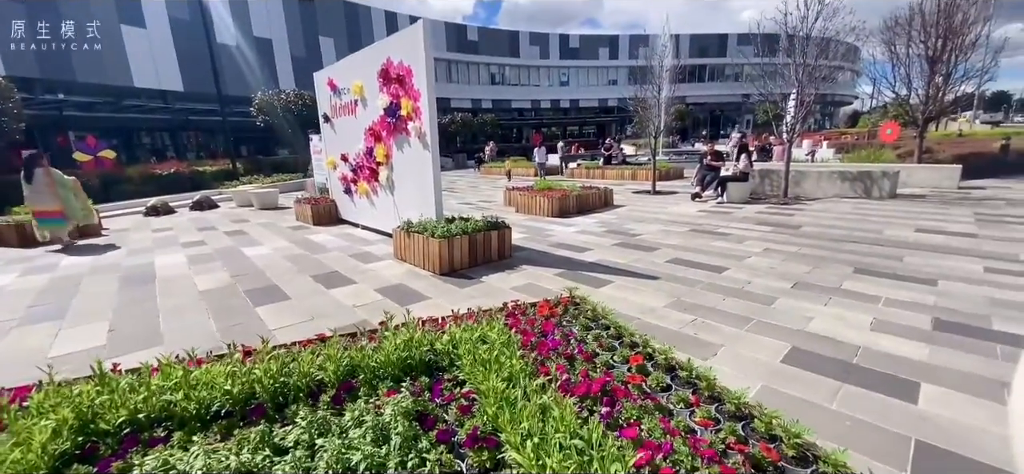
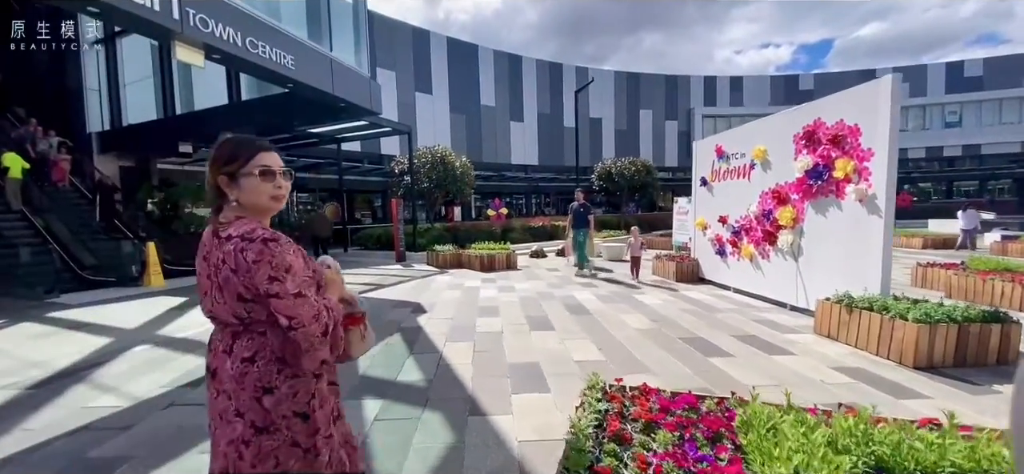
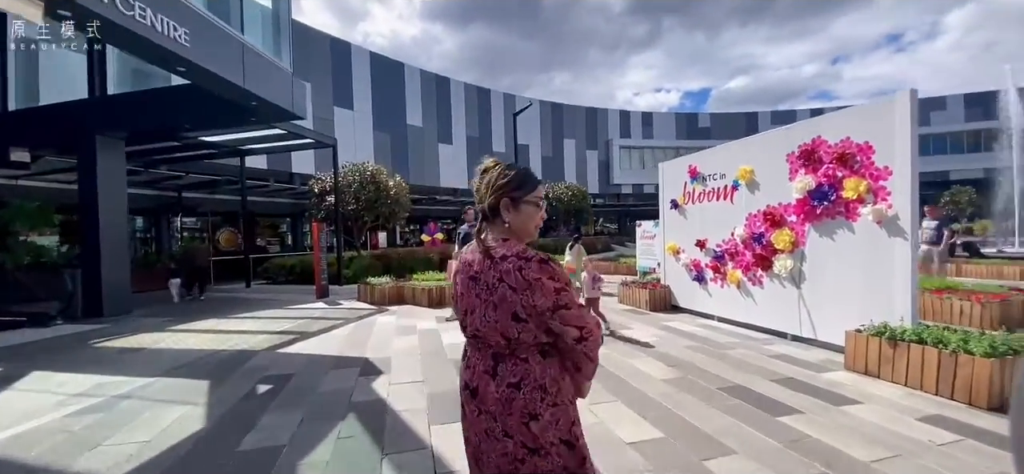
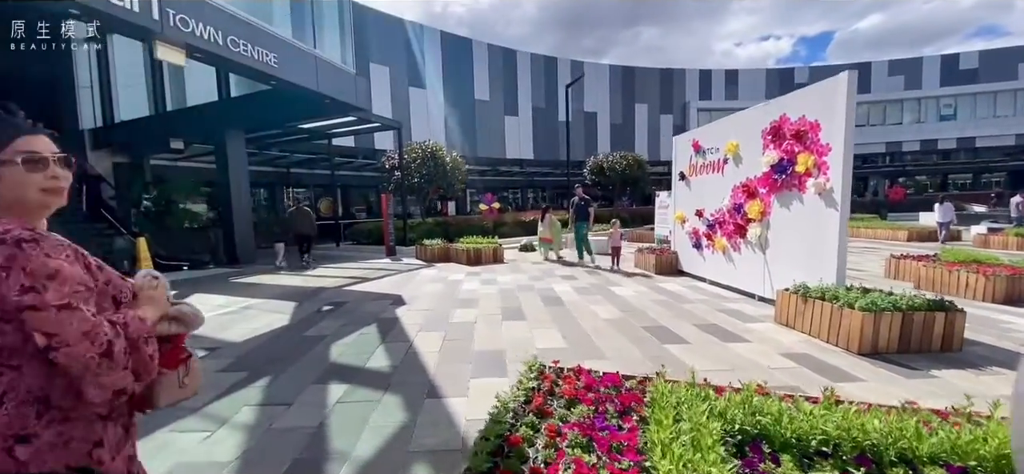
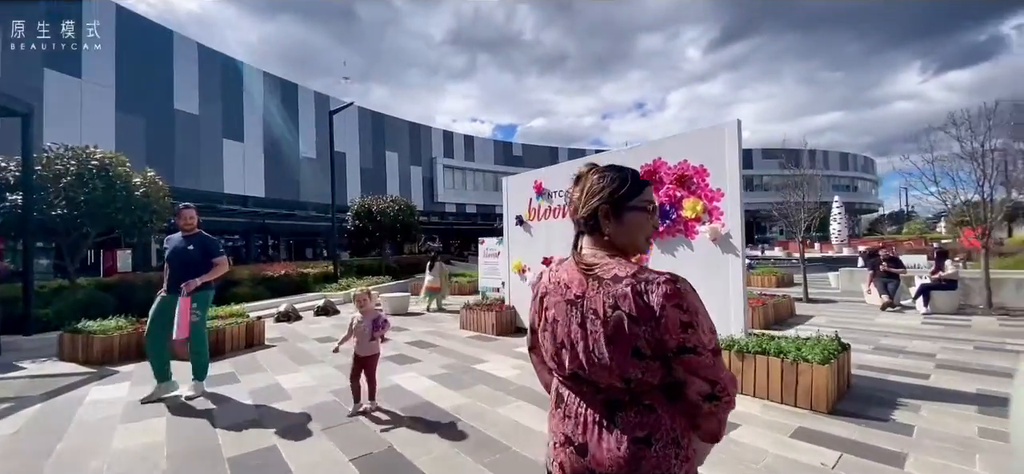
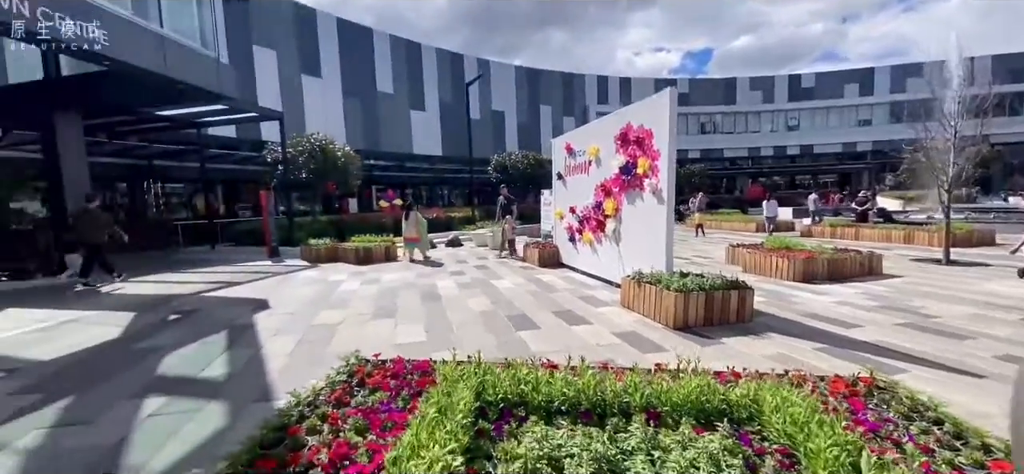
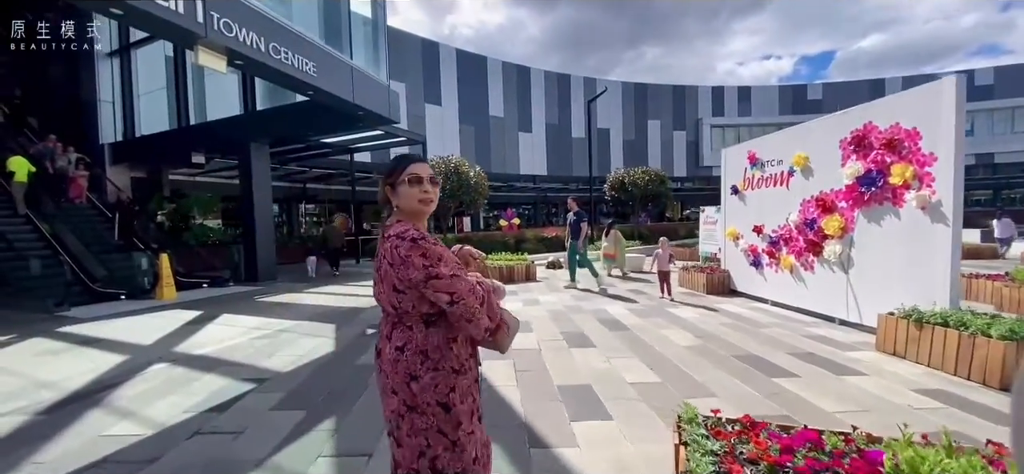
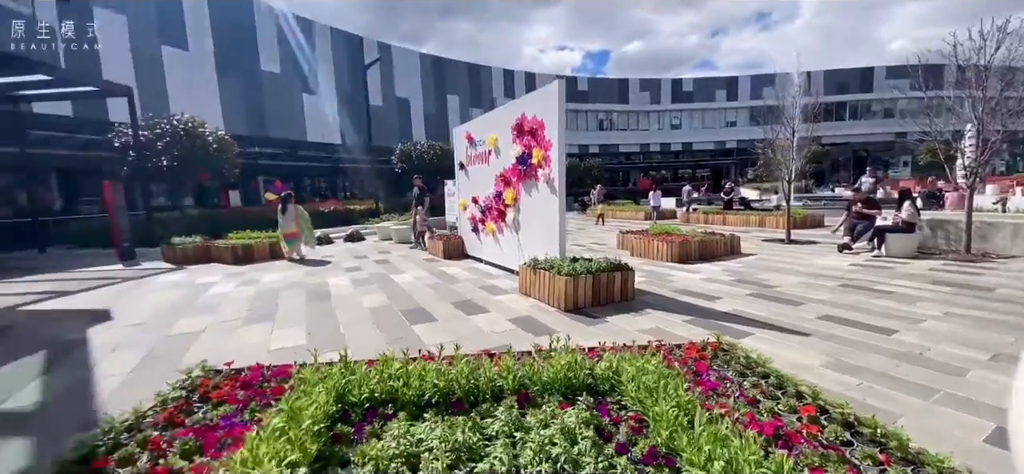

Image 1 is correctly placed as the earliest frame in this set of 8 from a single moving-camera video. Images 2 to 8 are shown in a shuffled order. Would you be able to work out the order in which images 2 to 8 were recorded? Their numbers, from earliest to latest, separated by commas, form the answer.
8, 6, 4, 2, 7, 3, 5
